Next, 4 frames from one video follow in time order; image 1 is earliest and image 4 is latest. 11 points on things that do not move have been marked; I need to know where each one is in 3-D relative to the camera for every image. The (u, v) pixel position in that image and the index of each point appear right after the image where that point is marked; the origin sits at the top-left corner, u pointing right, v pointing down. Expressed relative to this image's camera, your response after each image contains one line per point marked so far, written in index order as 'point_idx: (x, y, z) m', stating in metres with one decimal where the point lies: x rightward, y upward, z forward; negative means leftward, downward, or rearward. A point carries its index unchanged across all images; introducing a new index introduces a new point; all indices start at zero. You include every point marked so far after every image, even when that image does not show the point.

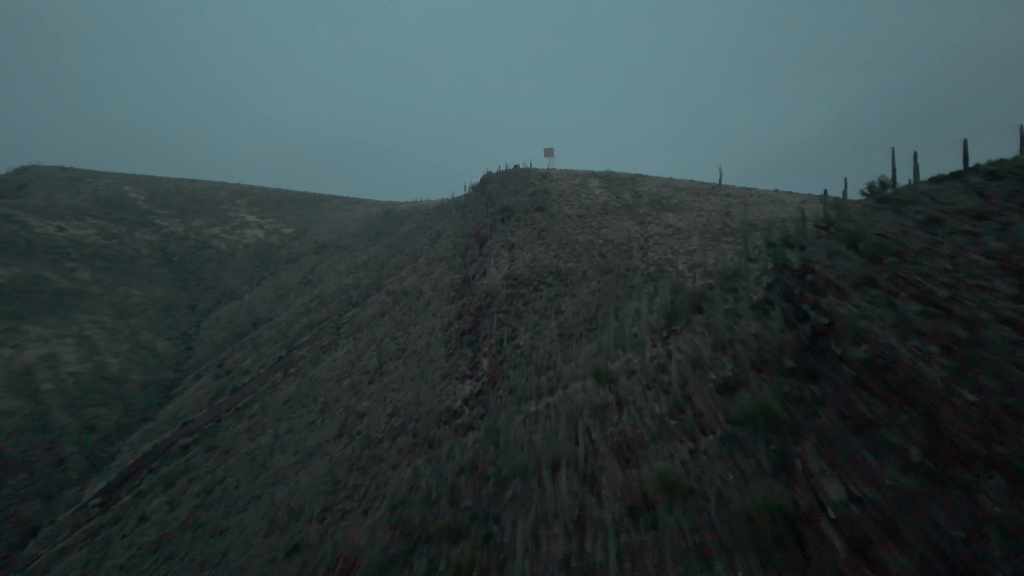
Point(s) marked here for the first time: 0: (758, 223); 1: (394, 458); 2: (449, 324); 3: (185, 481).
0: (+7.0, +1.8, +19.2) m
1: (-2.5, -3.7, +14.5) m
2: (-1.8, -1.0, +19.4) m
3: (-9.2, -5.4, +19.0) m
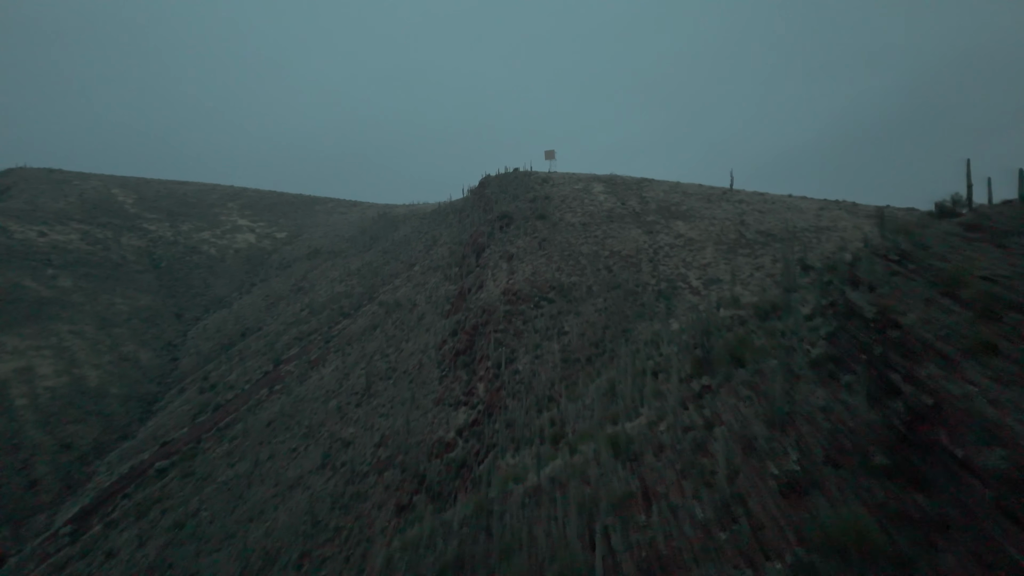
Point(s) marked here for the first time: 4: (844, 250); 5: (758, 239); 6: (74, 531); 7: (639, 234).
0: (+7.0, +1.4, +17.8) m
1: (-2.6, -4.1, +13.1) m
2: (-1.9, -1.4, +18.0) m
3: (-9.2, -5.8, +17.6) m
4: (+7.2, +0.8, +14.8) m
5: (+6.4, +1.3, +17.5) m
6: (-12.3, -6.9, +19.0) m
7: (+3.5, +1.5, +18.8) m
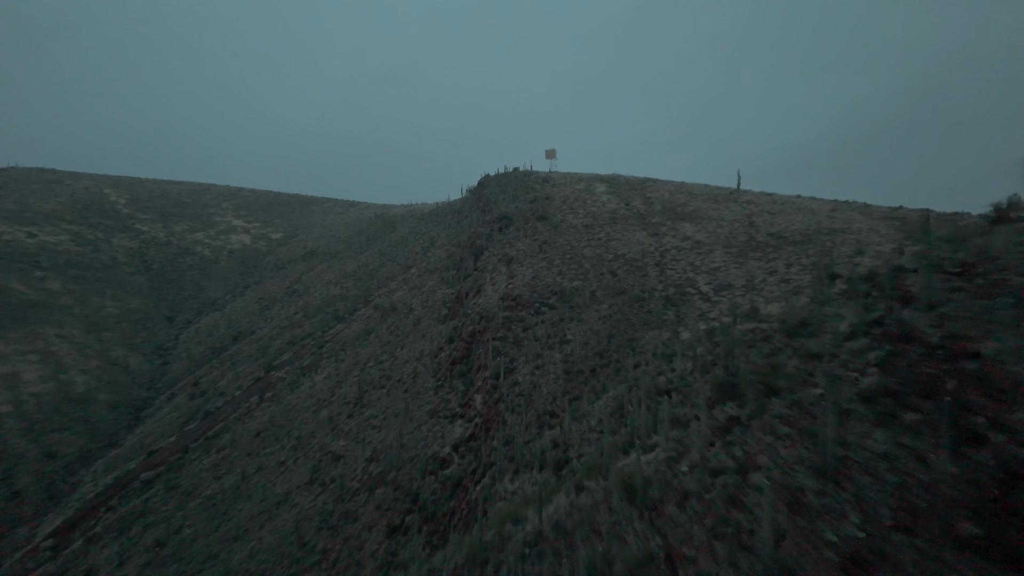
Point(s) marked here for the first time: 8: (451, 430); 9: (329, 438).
0: (+6.9, +1.3, +17.0) m
1: (-2.6, -4.2, +12.3) m
2: (-1.9, -1.6, +17.2) m
3: (-9.2, -5.9, +16.8) m
4: (+7.2, +0.7, +14.0) m
5: (+6.4, +1.2, +16.7) m
6: (-12.4, -7.0, +18.2) m
7: (+3.5, +1.4, +18.0) m
8: (-1.2, -2.9, +13.6) m
9: (-4.4, -3.6, +16.3) m
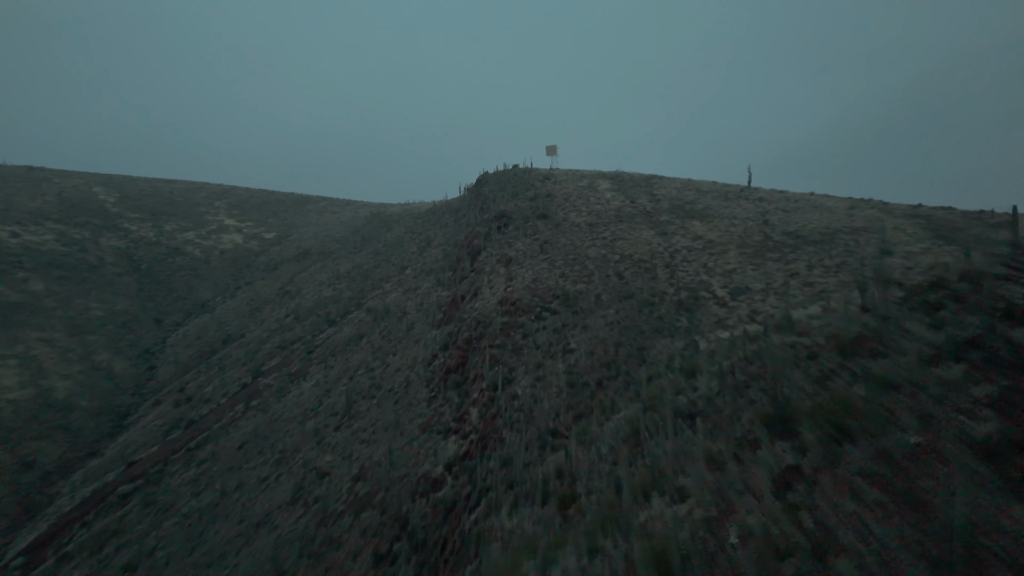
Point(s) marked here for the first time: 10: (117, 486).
0: (+6.9, +1.2, +15.9) m
1: (-2.6, -4.3, +11.2) m
2: (-1.9, -1.6, +16.1) m
3: (-9.3, -6.0, +15.7) m
4: (+7.2, +0.6, +12.8) m
5: (+6.3, +1.1, +15.5) m
6: (-12.4, -7.0, +17.1) m
7: (+3.5, +1.3, +16.9) m
8: (-1.3, -2.9, +12.5) m
9: (-4.5, -3.7, +15.2) m
10: (-11.7, -5.8, +19.9) m
